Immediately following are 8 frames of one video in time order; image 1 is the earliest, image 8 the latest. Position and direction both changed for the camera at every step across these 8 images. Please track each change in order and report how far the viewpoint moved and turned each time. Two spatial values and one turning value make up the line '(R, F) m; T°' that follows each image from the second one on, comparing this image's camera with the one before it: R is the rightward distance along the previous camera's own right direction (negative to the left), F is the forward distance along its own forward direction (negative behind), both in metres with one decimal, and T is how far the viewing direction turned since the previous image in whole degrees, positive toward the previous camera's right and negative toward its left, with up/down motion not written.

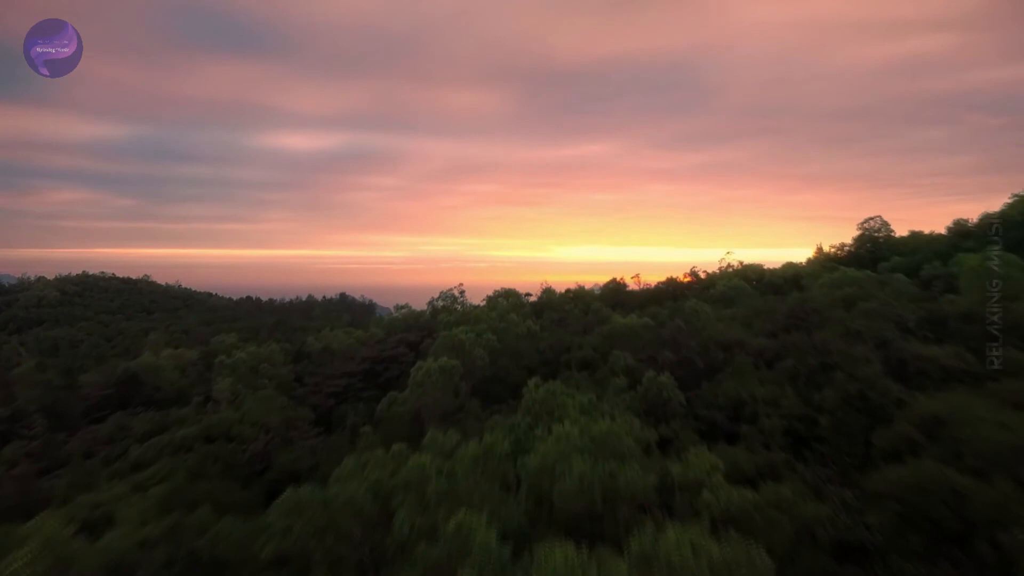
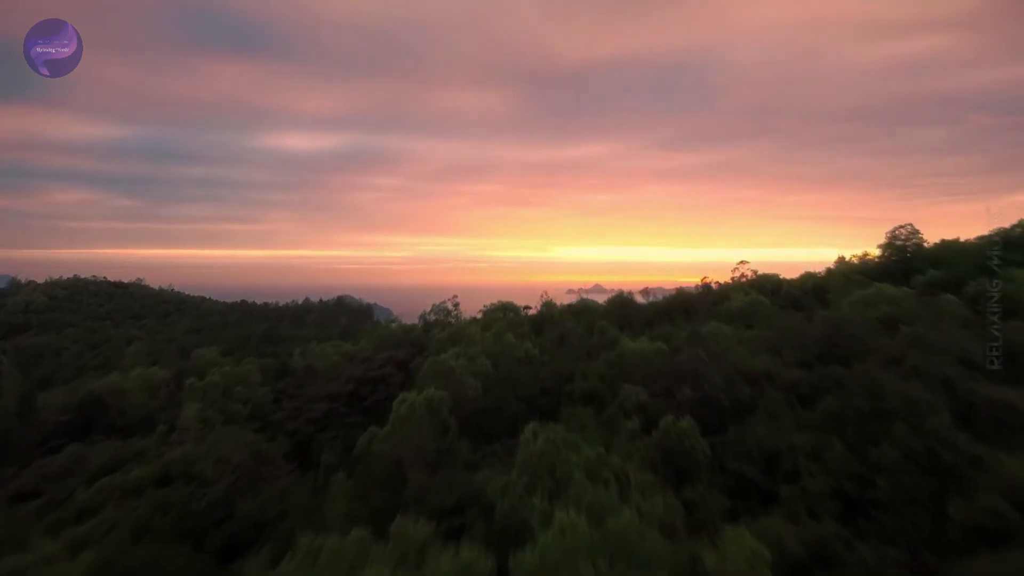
(0.0, +0.8) m; 0°
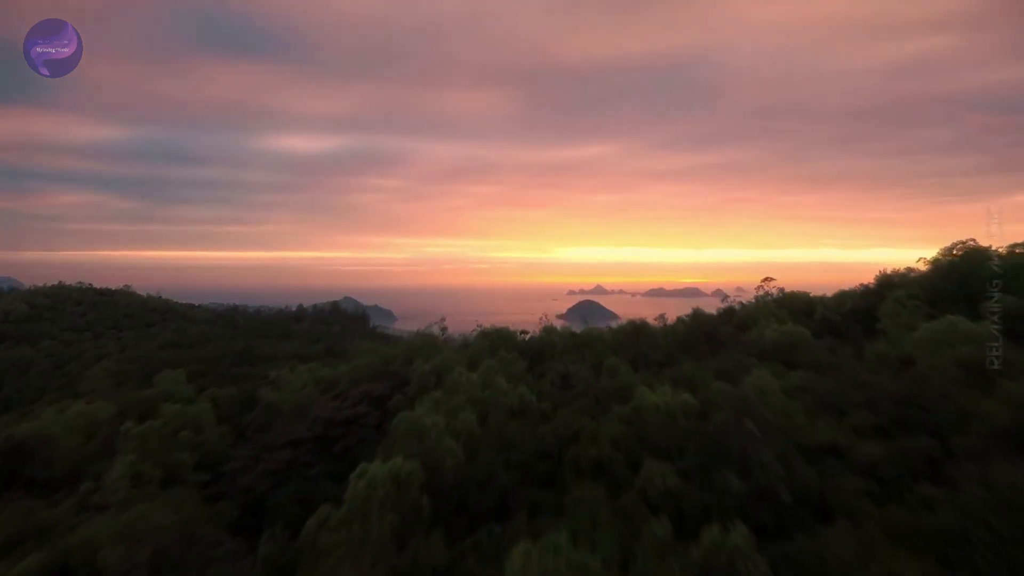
(+0.1, +1.3) m; 0°
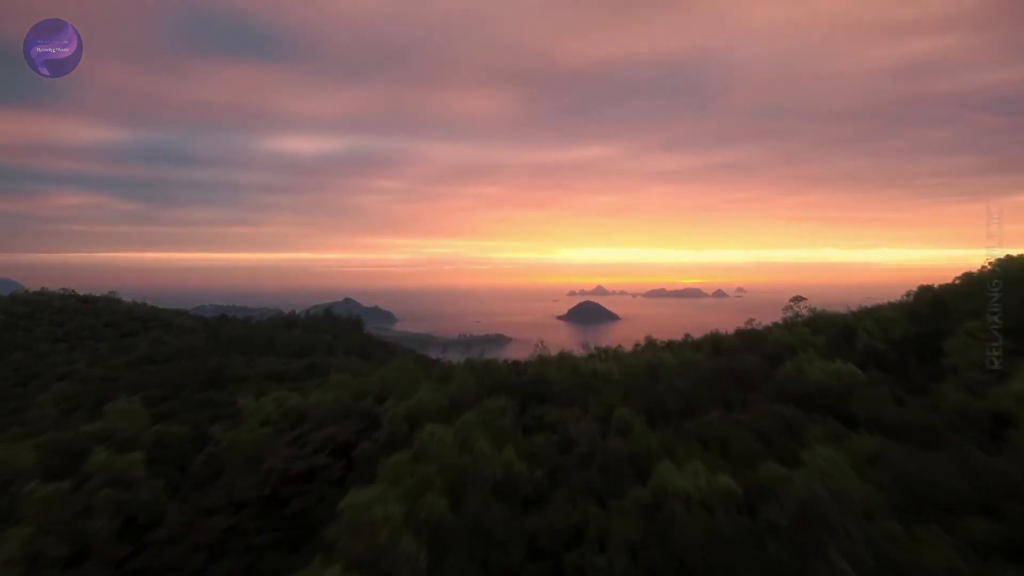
(+0.1, +1.3) m; 0°
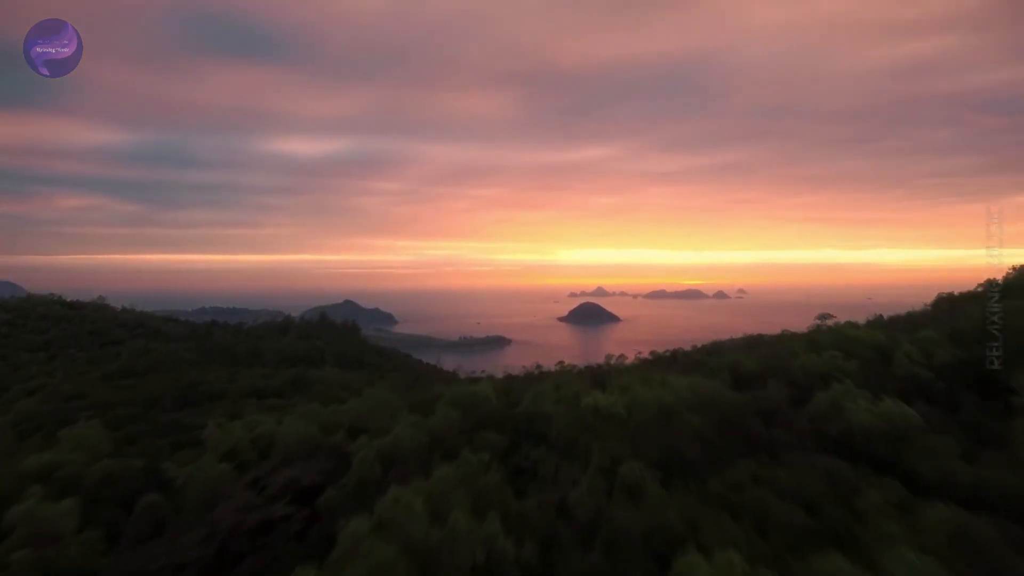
(+0.1, +0.9) m; 0°
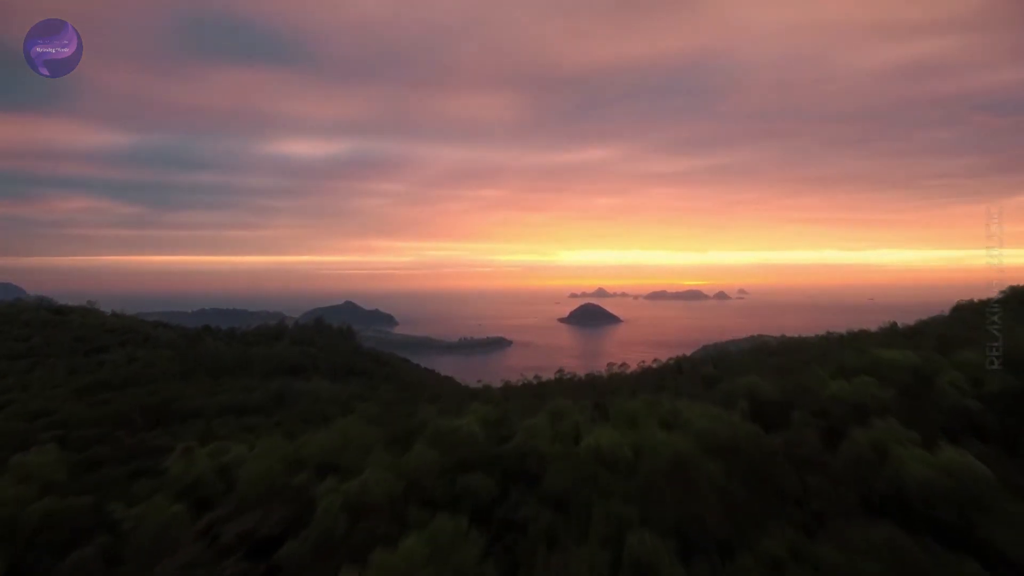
(+0.1, +0.8) m; 0°
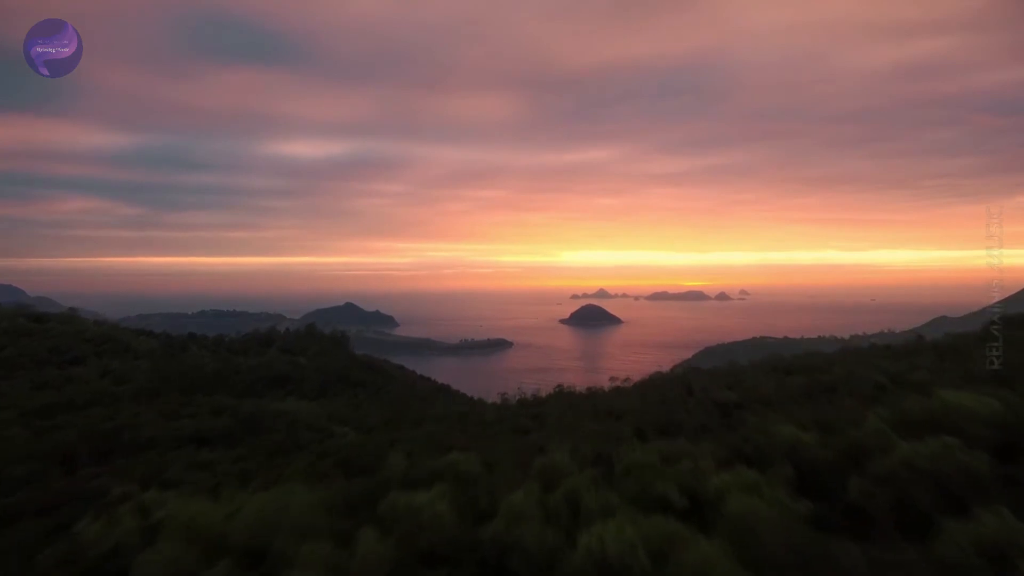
(+0.1, +1.4) m; 0°
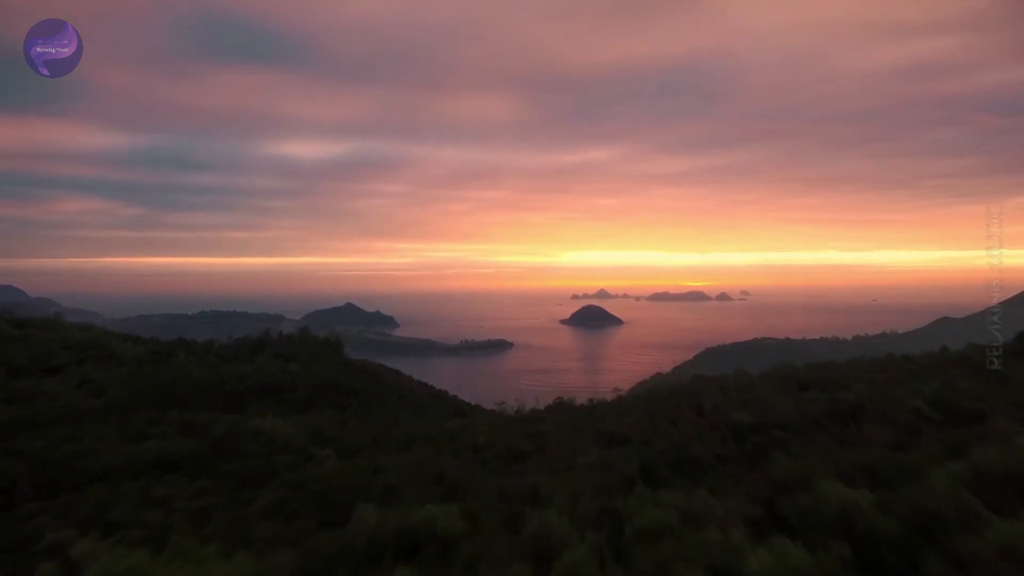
(+0.1, +1.0) m; 0°
